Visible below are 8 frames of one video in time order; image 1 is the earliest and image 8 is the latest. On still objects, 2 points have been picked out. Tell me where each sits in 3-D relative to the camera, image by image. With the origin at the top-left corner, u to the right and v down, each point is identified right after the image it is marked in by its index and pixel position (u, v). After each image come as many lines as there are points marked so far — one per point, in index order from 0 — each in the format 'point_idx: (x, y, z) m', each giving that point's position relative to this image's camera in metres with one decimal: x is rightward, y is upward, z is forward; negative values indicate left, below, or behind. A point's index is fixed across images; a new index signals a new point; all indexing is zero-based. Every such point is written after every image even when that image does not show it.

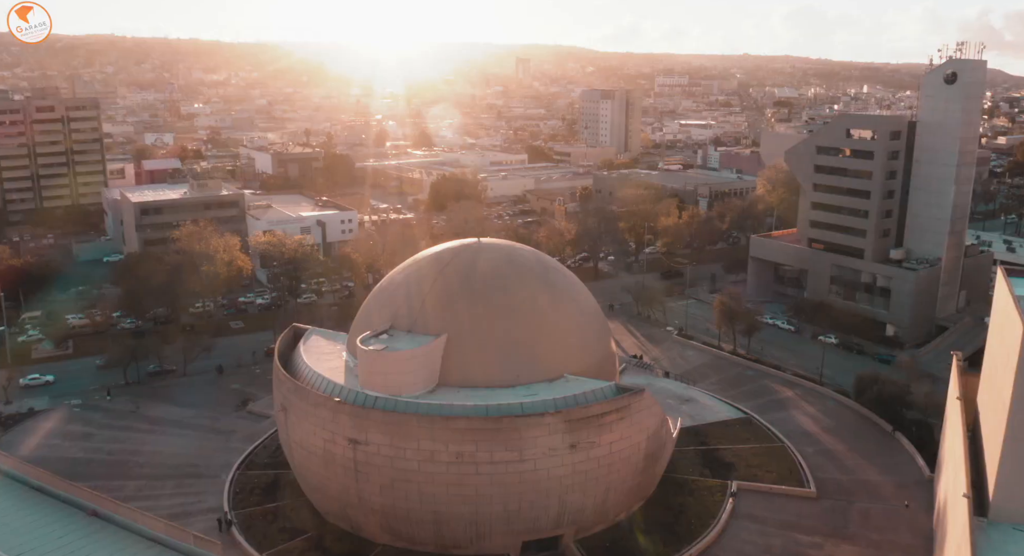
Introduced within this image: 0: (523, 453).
0: (+0.1, -4.4, +19.9) m
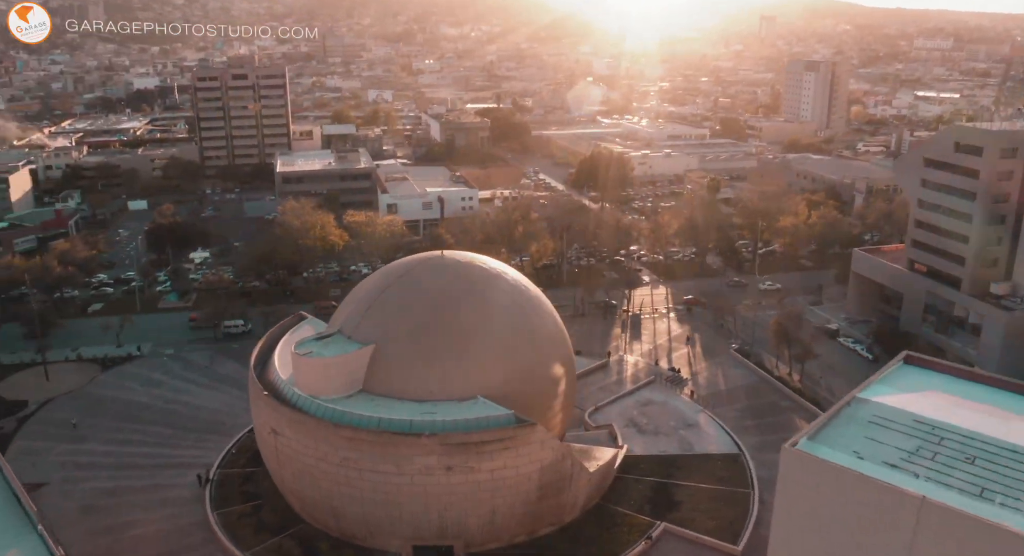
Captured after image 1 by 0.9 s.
0: (-3.0, -5.0, +21.2) m
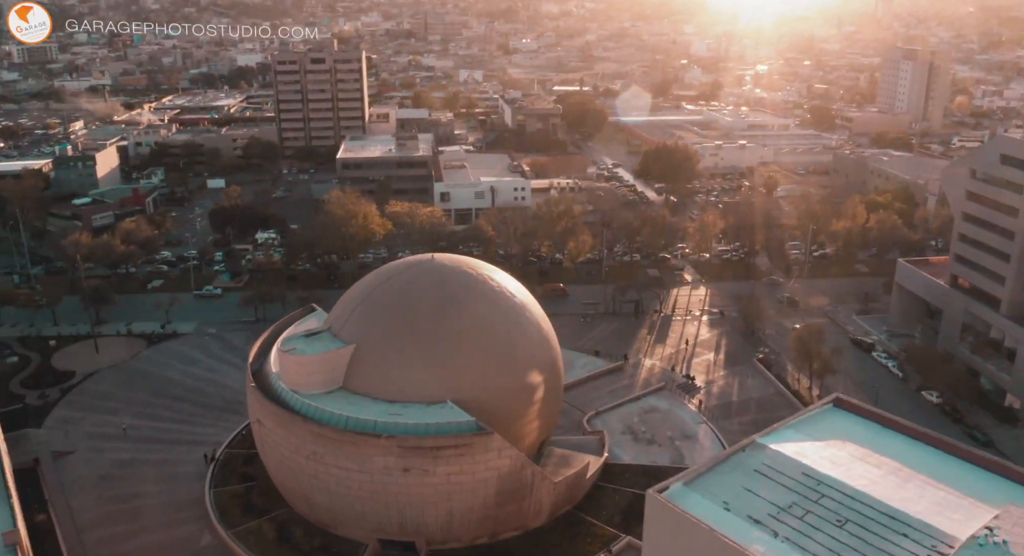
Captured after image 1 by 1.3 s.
0: (-4.2, -5.2, +22.1) m
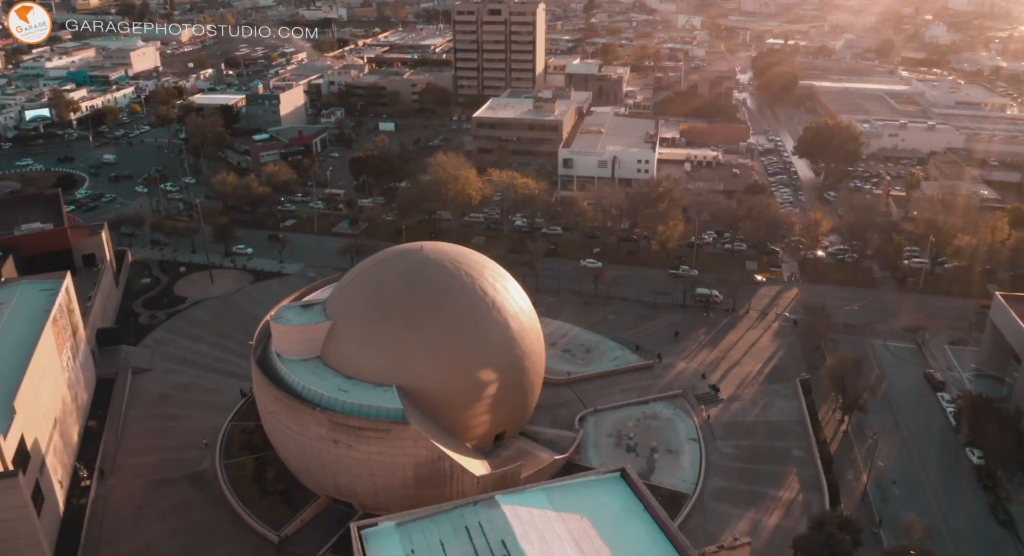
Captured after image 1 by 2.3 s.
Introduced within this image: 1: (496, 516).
0: (-6.6, -4.8, +25.0) m
1: (-0.9, -4.6, +15.4) m
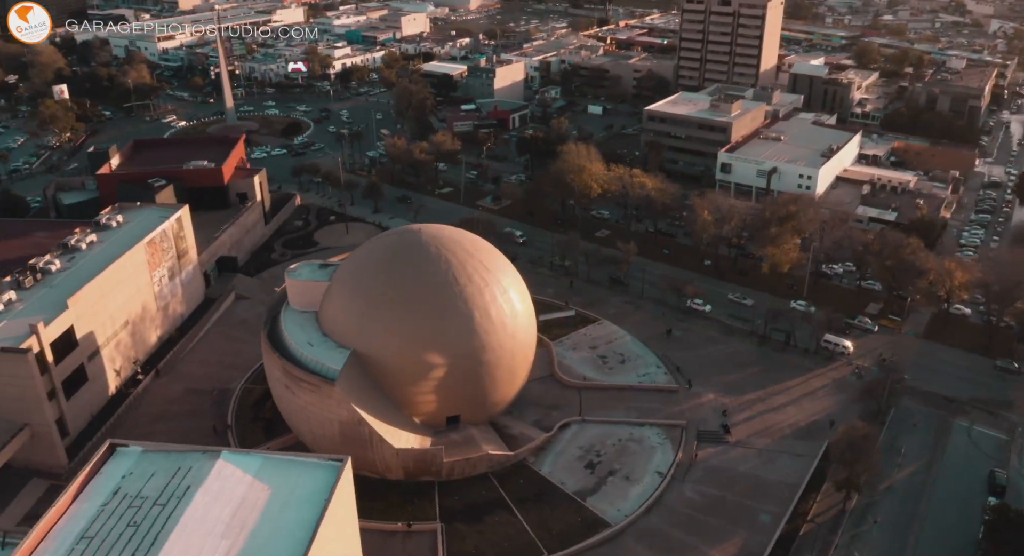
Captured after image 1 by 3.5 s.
0: (-8.7, -3.3, +28.4) m
1: (-6.8, -4.1, +17.5) m
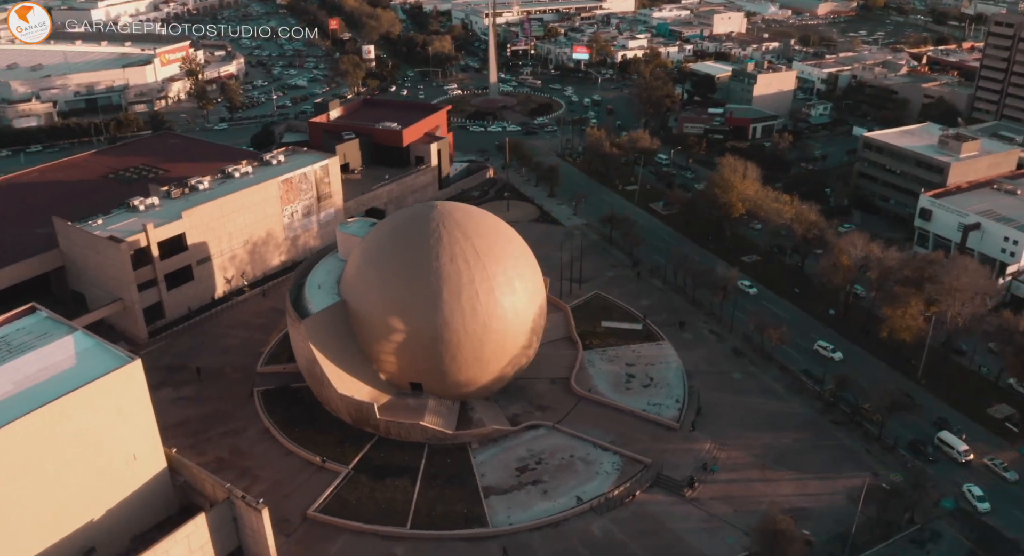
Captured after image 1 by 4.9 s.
0: (-9.4, -1.0, +32.8) m
1: (-12.4, -1.7, +22.1) m
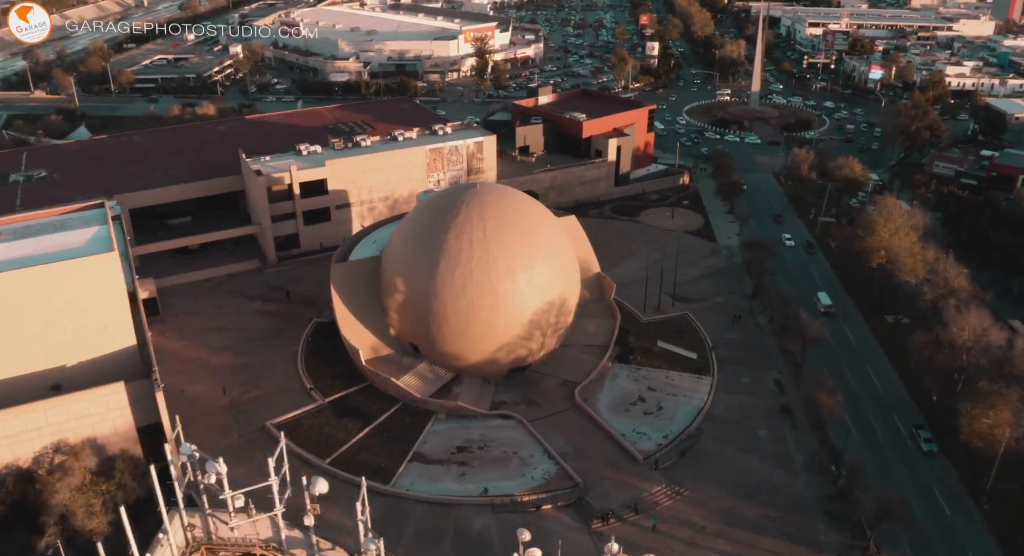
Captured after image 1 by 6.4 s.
0: (-7.6, +1.3, +36.9) m
1: (-14.9, +1.8, +28.5) m
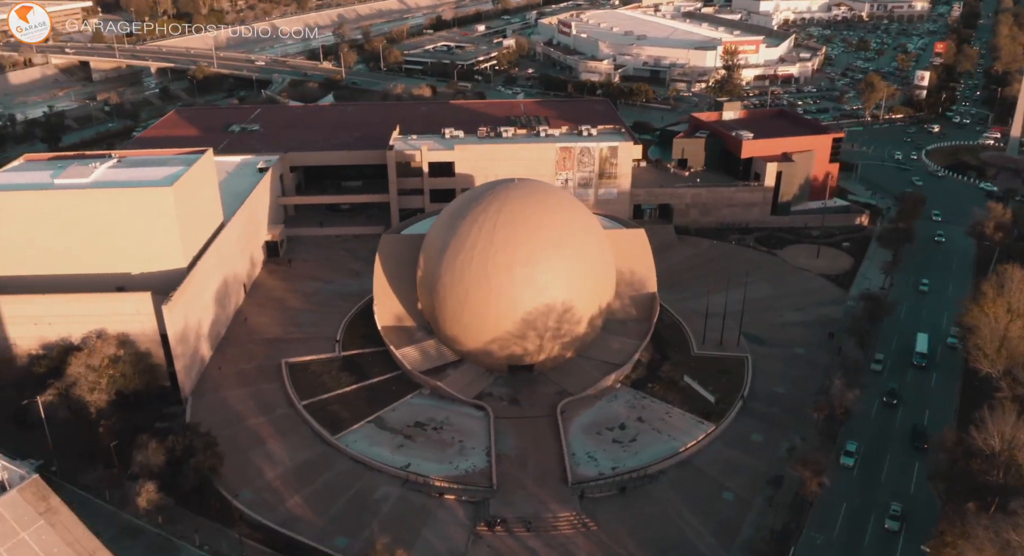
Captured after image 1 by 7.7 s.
0: (-4.5, +2.6, +39.5) m
1: (-14.2, +4.8, +34.5) m
